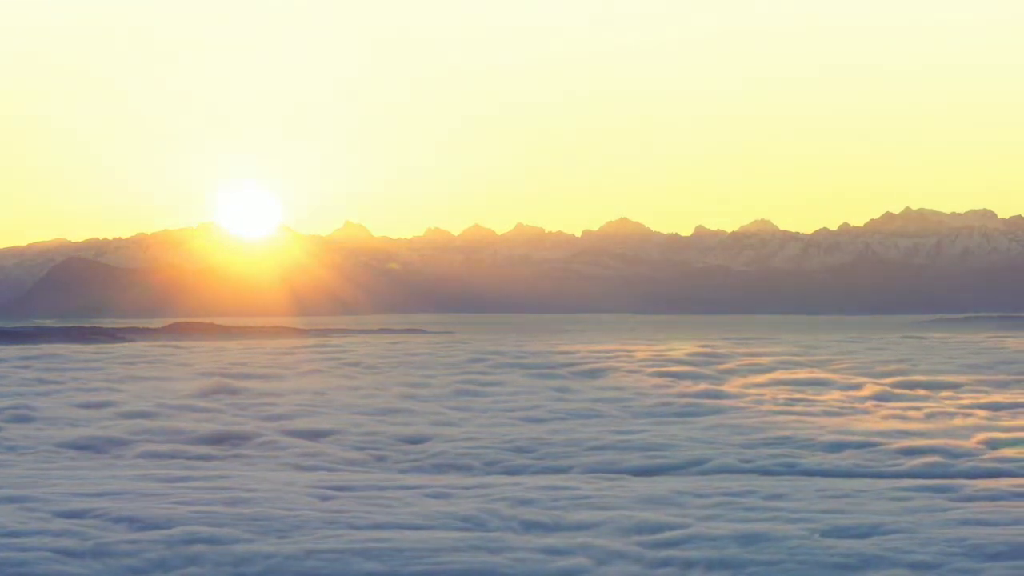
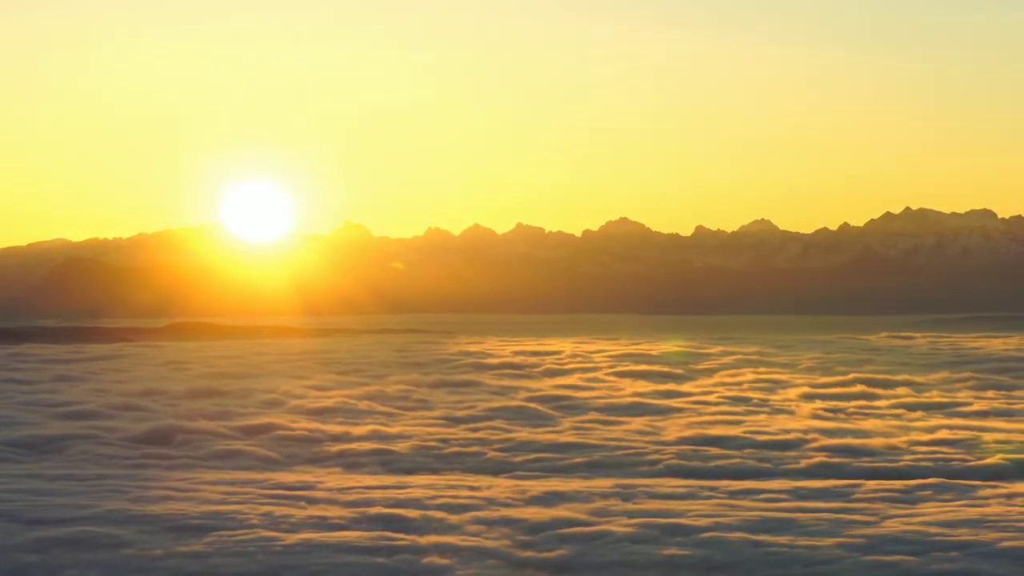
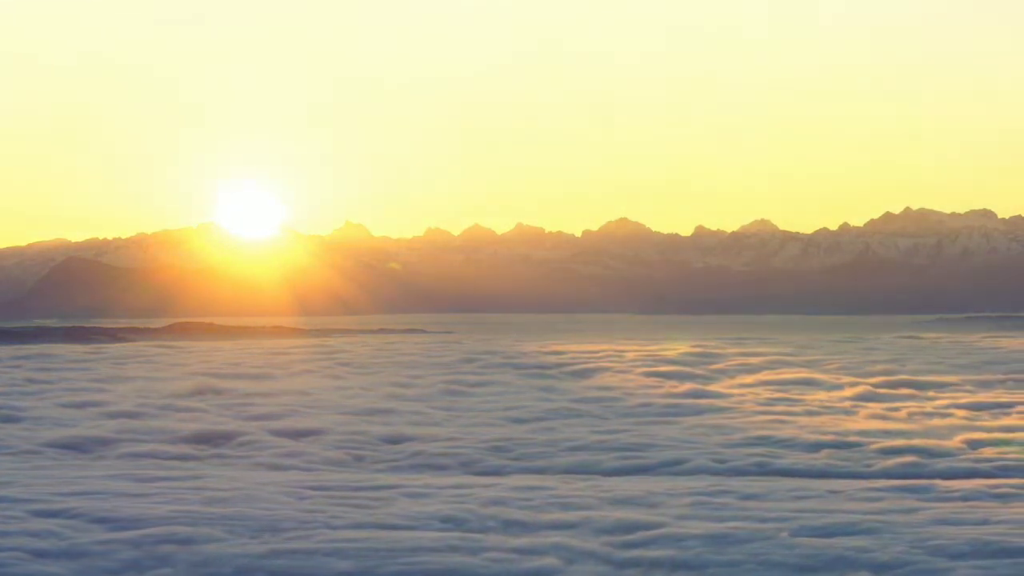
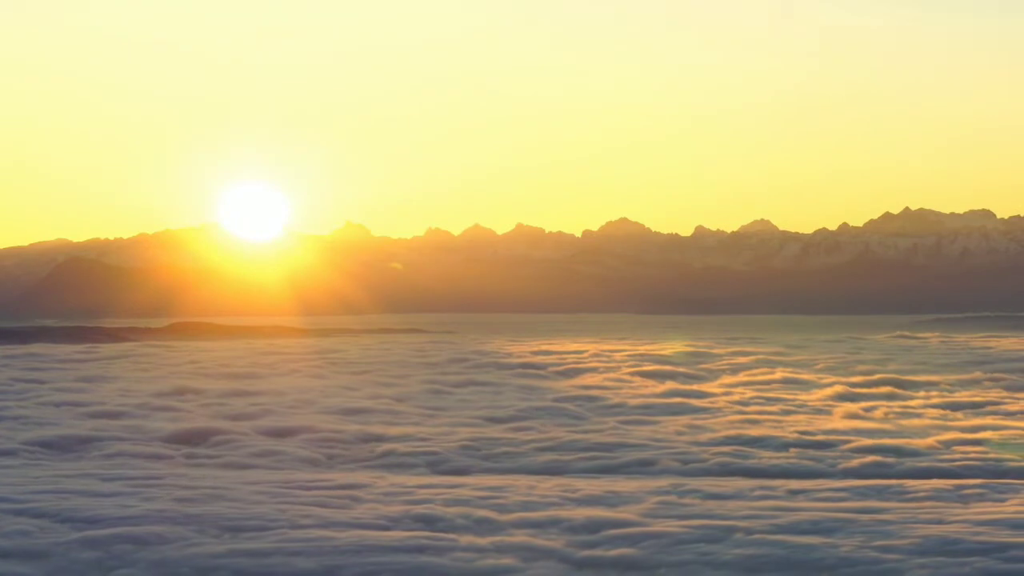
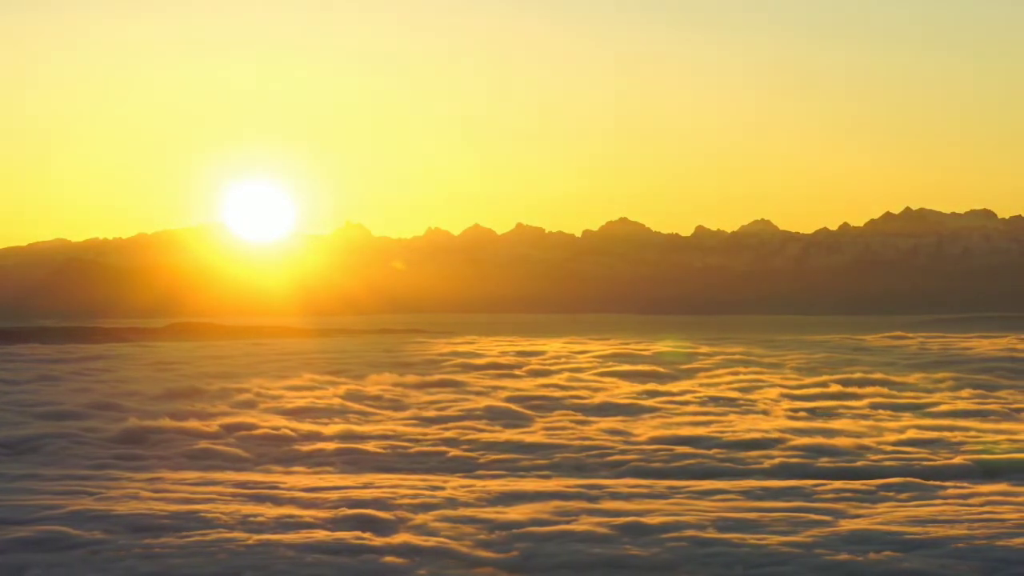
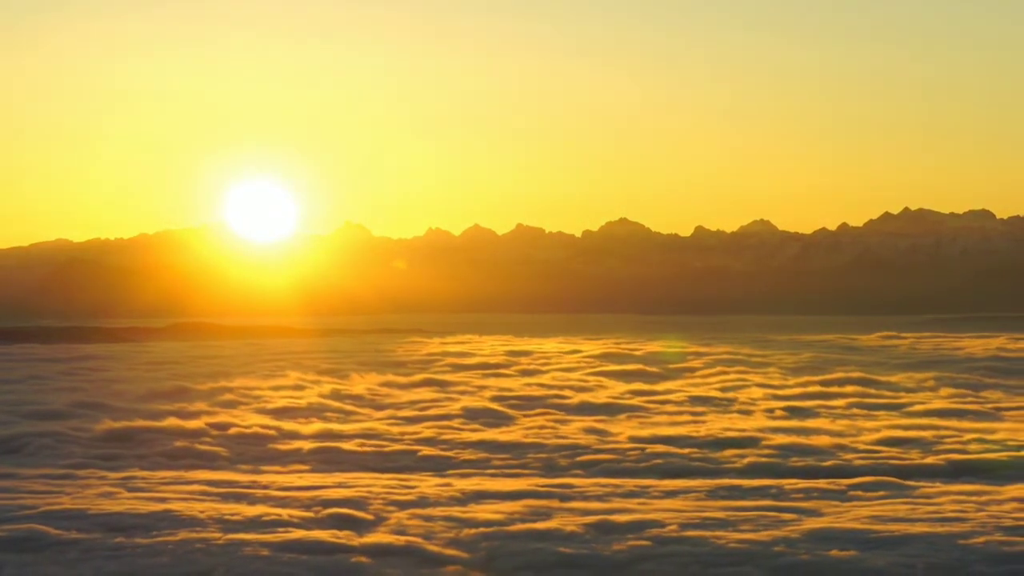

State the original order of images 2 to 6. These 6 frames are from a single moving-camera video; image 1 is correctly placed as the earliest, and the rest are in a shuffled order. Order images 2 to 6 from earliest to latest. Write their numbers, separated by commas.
3, 4, 2, 5, 6
